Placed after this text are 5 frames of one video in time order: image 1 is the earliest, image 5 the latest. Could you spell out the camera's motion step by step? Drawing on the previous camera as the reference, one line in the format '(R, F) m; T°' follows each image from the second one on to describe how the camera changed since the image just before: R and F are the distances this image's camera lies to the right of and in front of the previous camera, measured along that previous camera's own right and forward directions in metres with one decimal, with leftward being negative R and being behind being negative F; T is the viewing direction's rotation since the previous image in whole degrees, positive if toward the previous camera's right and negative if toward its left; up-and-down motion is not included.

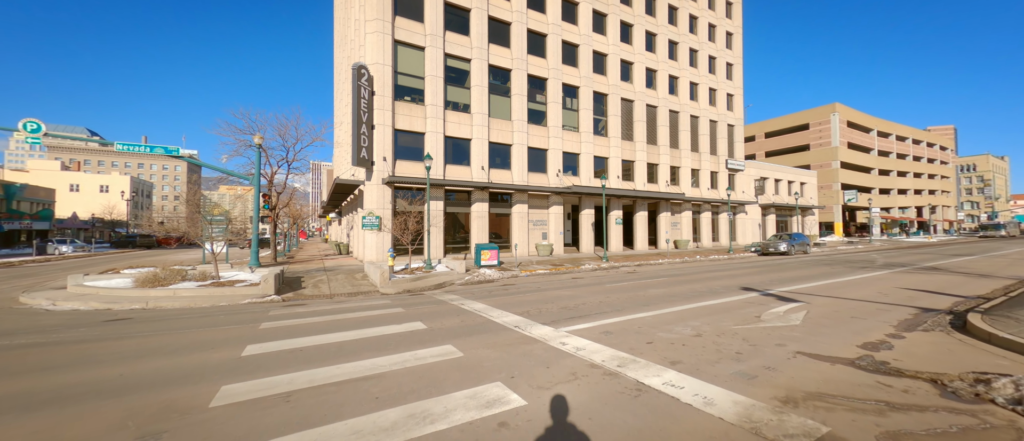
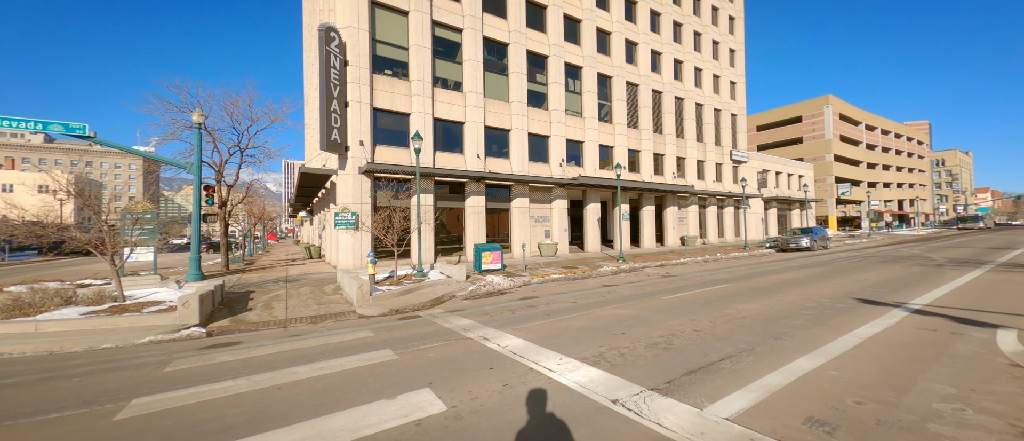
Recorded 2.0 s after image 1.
(-1.1, +3.1) m; +3°
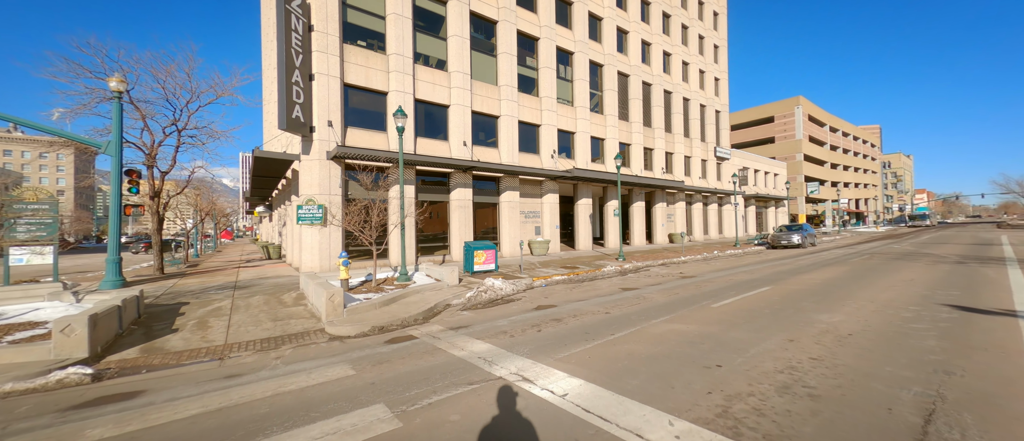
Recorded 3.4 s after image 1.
(-0.9, +1.9) m; +4°
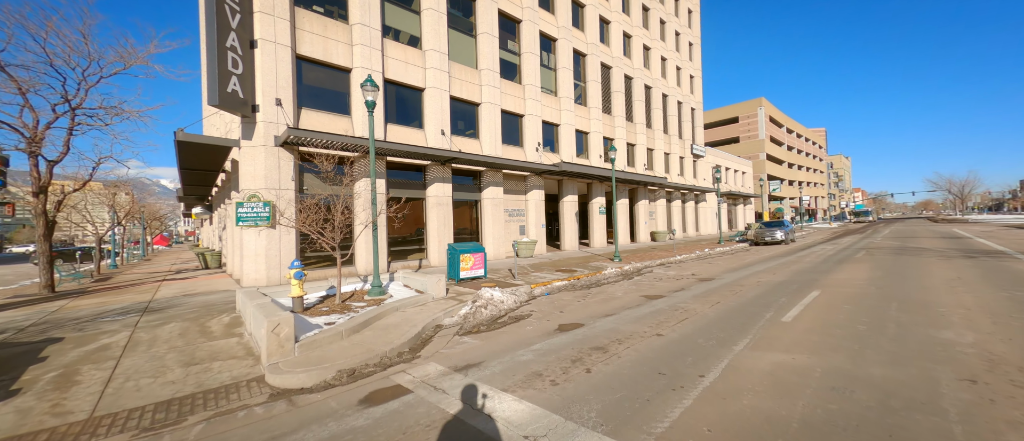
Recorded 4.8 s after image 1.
(-0.8, +1.9) m; +5°
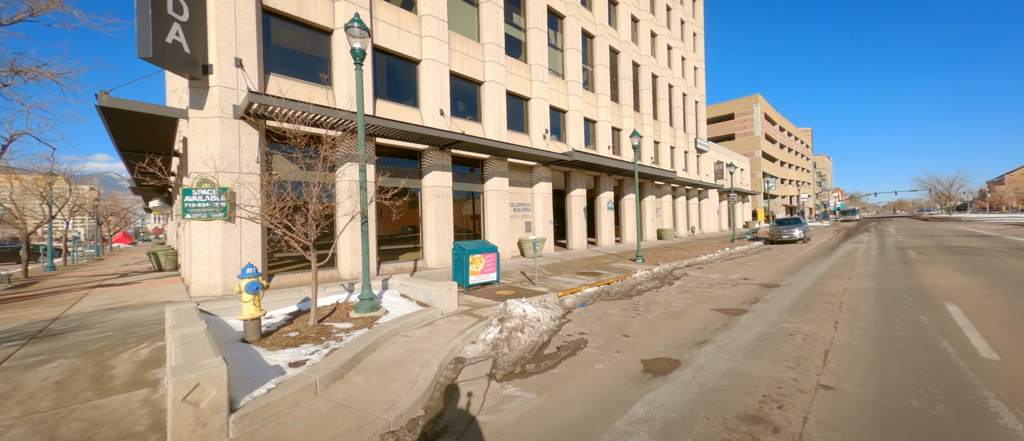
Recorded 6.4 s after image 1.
(-0.9, +2.1) m; +2°
